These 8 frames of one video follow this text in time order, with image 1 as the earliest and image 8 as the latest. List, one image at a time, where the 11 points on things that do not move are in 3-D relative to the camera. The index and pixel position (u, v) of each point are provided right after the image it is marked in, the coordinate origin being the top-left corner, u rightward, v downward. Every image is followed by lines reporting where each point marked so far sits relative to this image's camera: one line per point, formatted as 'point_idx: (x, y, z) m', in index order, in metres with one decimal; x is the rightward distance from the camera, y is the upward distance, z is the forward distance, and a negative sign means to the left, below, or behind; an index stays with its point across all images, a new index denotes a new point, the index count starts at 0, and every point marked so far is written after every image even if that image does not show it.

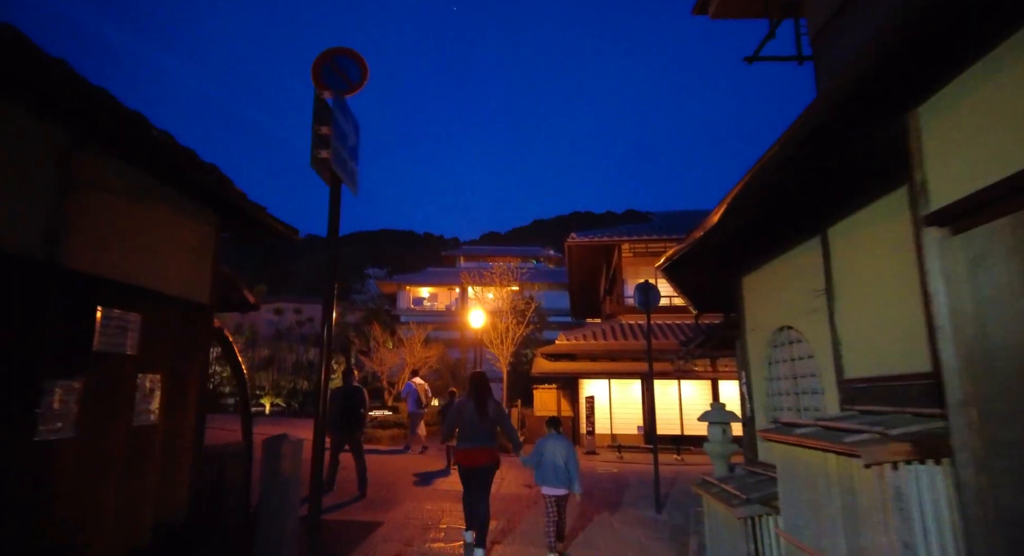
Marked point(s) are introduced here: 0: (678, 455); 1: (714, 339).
0: (+4.5, -4.8, +14.6) m
1: (+3.2, -0.9, +8.3) m
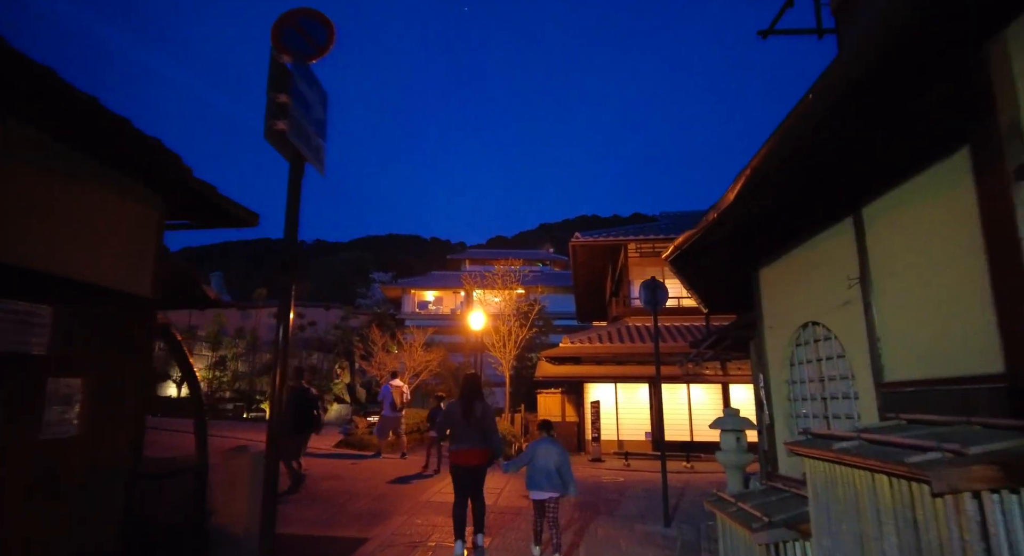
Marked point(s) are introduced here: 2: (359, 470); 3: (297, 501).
0: (+4.5, -4.8, +14.0) m
1: (+3.1, -0.9, +7.8) m
2: (-3.1, -4.1, +11.1) m
3: (-3.3, -3.5, +8.4) m
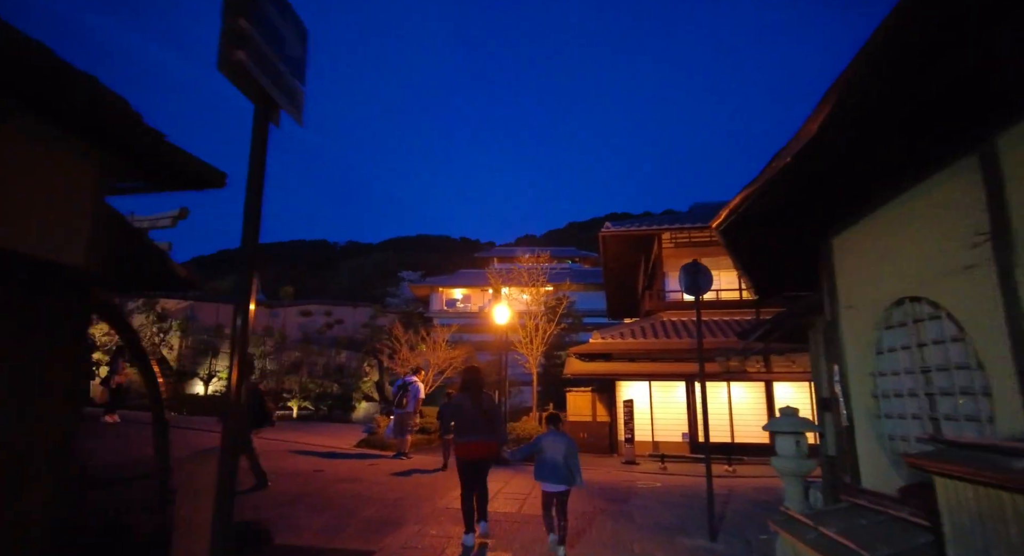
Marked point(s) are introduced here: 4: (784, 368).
0: (+5.2, -4.5, +13.0) m
1: (+3.4, -0.7, +6.8) m
2: (-2.6, -3.9, +10.5) m
3: (-3.0, -3.3, +7.9) m
4: (+7.5, -2.5, +14.8) m
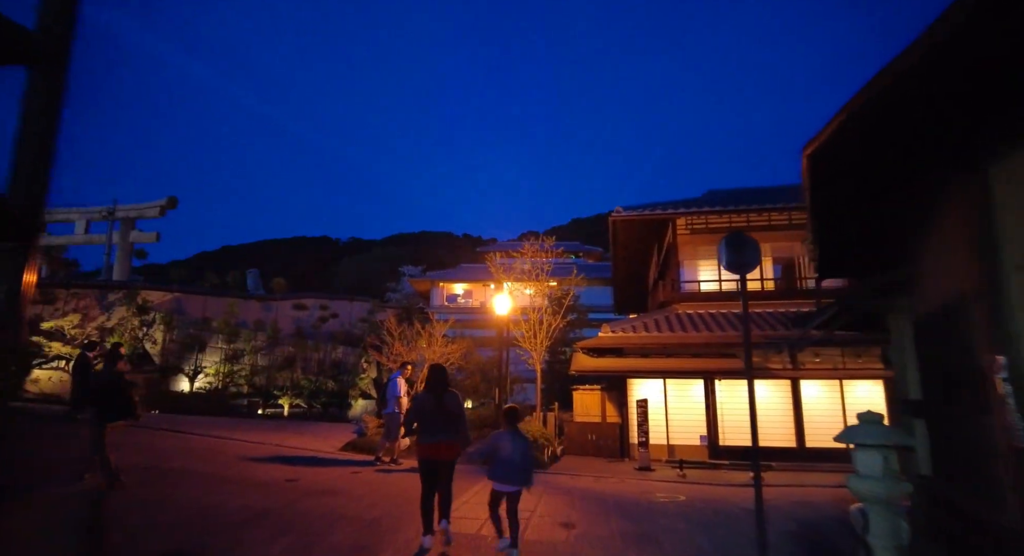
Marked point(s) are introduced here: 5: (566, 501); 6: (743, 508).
0: (+5.3, -4.2, +11.6) m
1: (+3.4, -0.4, +5.5) m
2: (-2.6, -3.6, +9.2) m
3: (-2.9, -3.0, +6.6) m
4: (+7.5, -2.2, +13.5) m
5: (+0.8, -3.5, +8.5) m
6: (+3.6, -3.6, +8.4) m
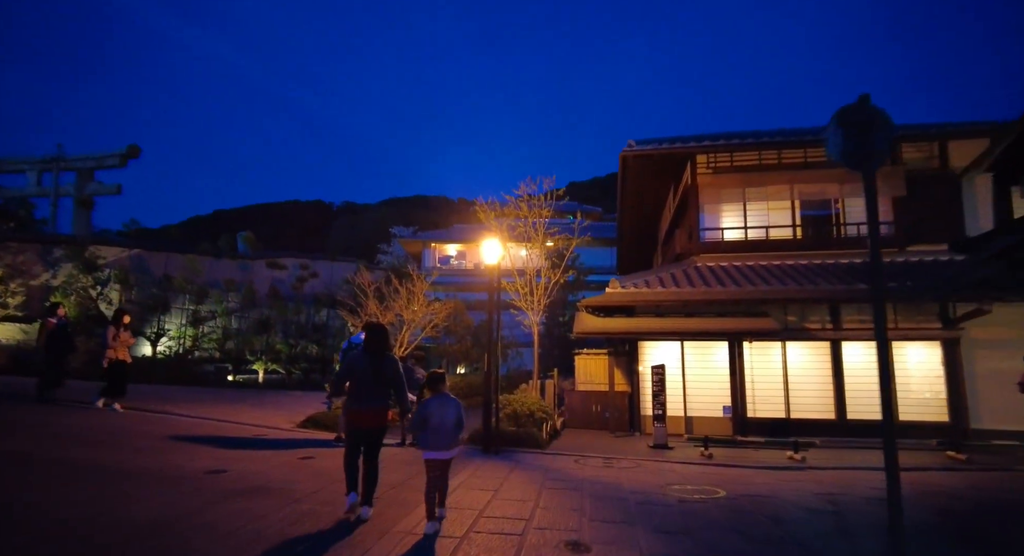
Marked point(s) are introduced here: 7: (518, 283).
0: (+5.1, -3.1, +9.7) m
1: (+3.3, +0.3, +3.3) m
2: (-2.7, -2.7, +7.2) m
3: (-3.1, -2.3, +4.5) m
4: (+7.4, -1.0, +11.4) m
5: (+0.7, -2.7, +6.5) m
6: (+3.5, -2.7, +6.4) m
7: (+0.2, -0.2, +17.8) m
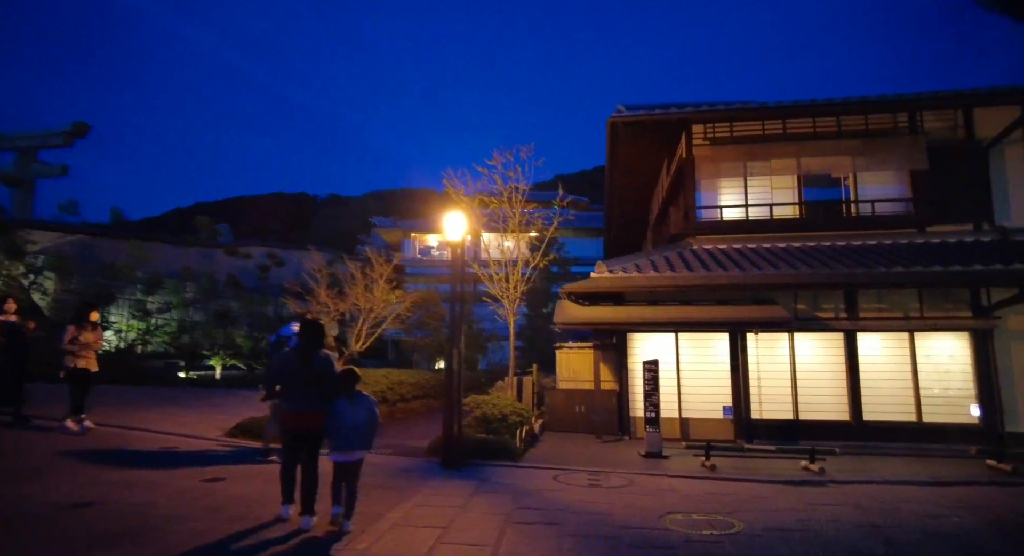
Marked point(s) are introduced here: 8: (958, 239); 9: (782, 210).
0: (+4.6, -2.8, +8.3) m
1: (+3.0, +0.5, +1.8) m
2: (-3.1, -2.4, +5.5) m
3: (-3.4, -2.0, +2.9) m
4: (+6.8, -0.7, +10.1) m
5: (+0.3, -2.4, +4.9) m
6: (+3.0, -2.5, +4.9) m
7: (-0.5, +0.3, +16.2) m
8: (+8.9, +0.8, +10.7) m
9: (+6.1, +1.6, +12.2) m
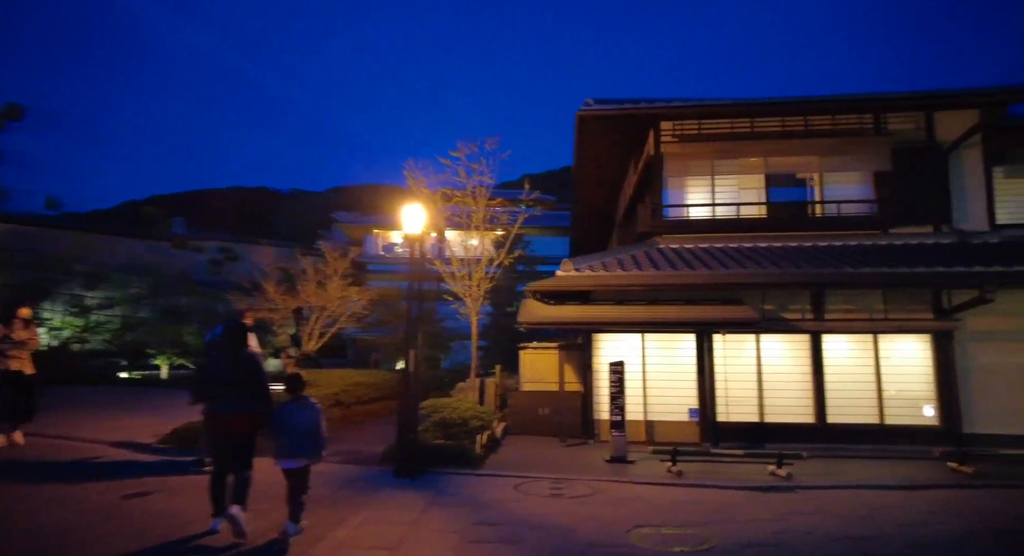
0: (+4.0, -2.8, +8.1) m
1: (+2.8, +0.5, +1.5) m
2: (-3.6, -2.3, +4.9) m
3: (-3.7, -2.0, +2.2) m
4: (+6.1, -0.7, +10.0) m
5: (-0.1, -2.4, +4.5) m
6: (+2.7, -2.4, +4.6) m
7: (-1.6, +0.3, +15.7) m
8: (+8.2, +0.7, +10.8) m
9: (+5.3, +1.6, +12.0) m
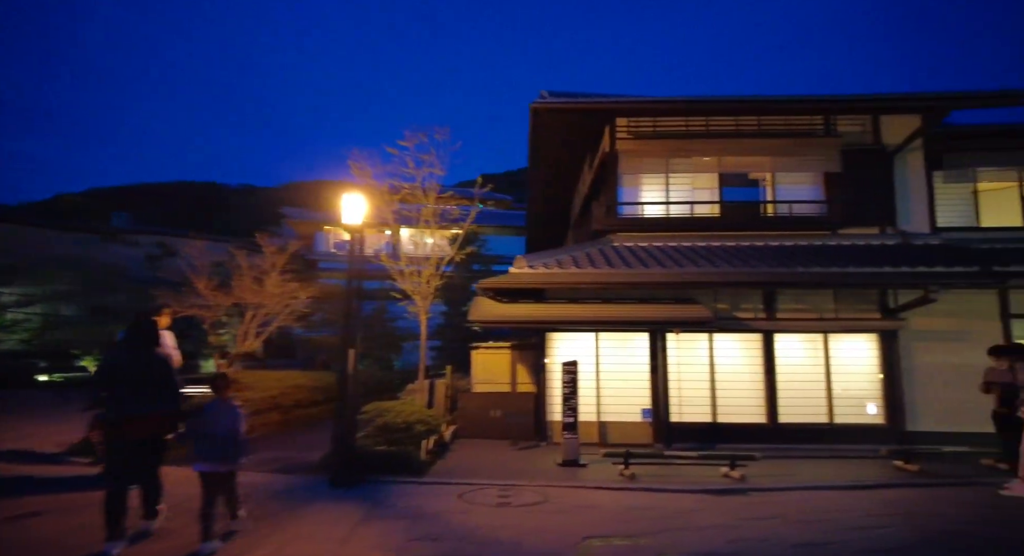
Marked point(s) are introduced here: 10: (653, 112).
0: (+3.2, -2.8, +7.9) m
1: (+2.6, +0.6, +1.3) m
2: (-4.1, -2.2, +4.1) m
3: (-4.0, -1.9, +1.5) m
4: (+5.2, -0.7, +10.0) m
5: (-0.6, -2.3, +4.0) m
6: (+2.2, -2.4, +4.4) m
7: (-2.9, +0.4, +15.1) m
8: (+7.2, +0.7, +10.9) m
9: (+4.3, +1.6, +12.0) m
10: (+3.0, +3.6, +11.5) m
